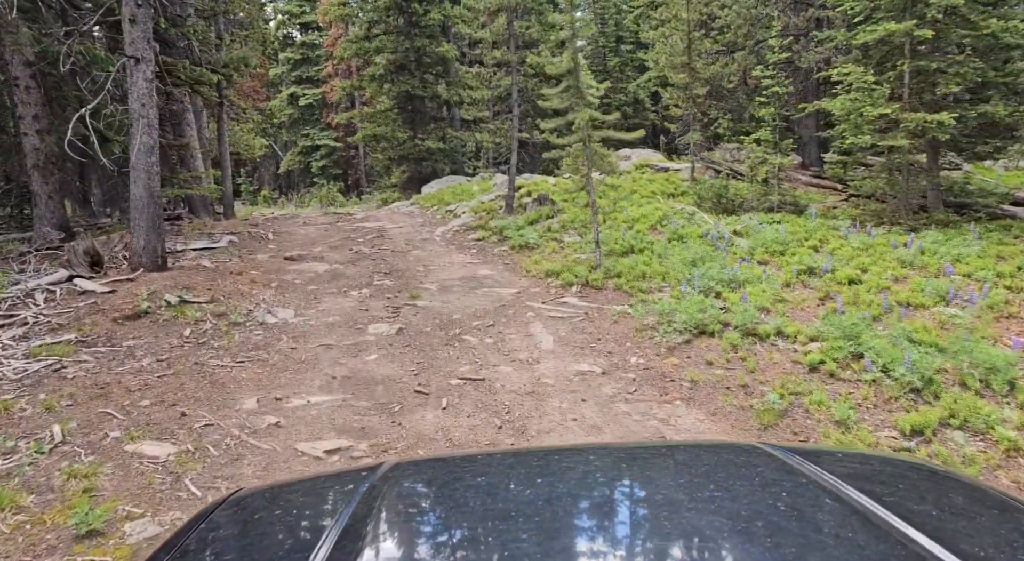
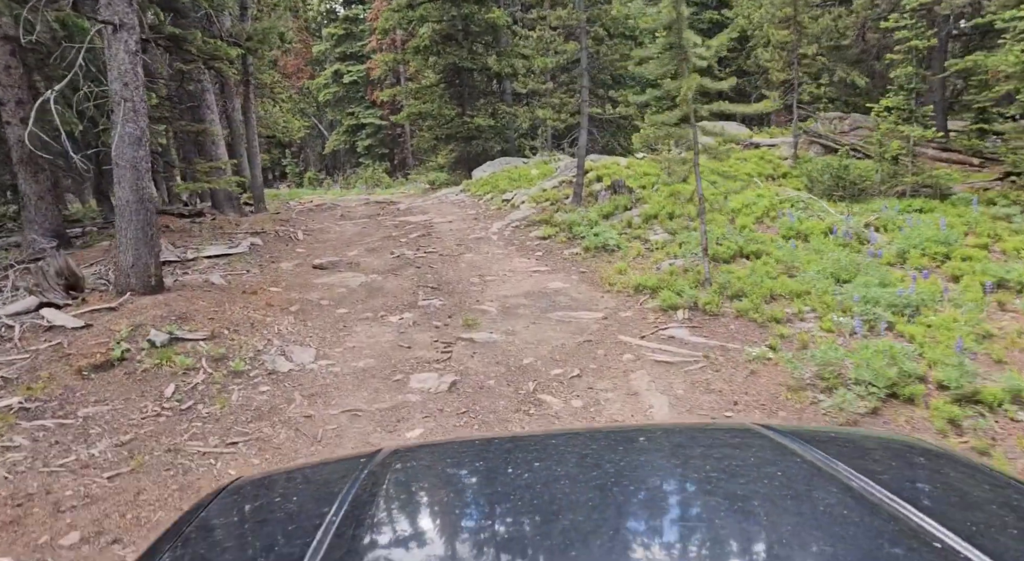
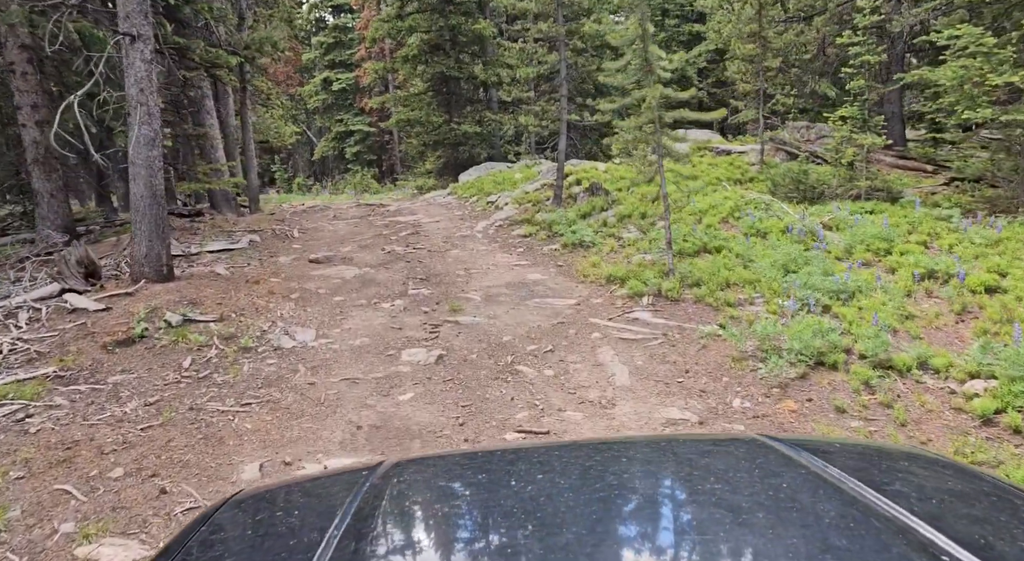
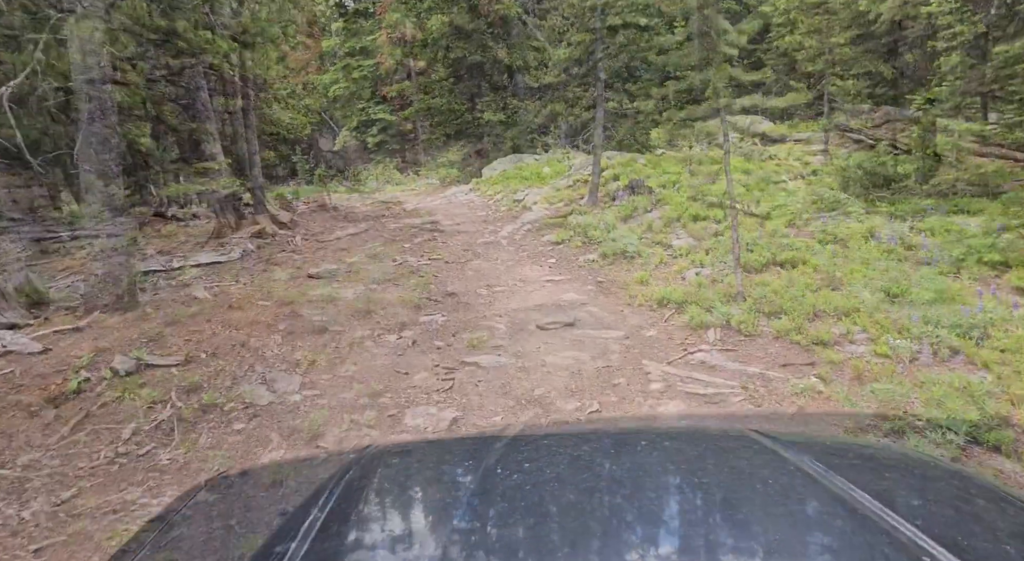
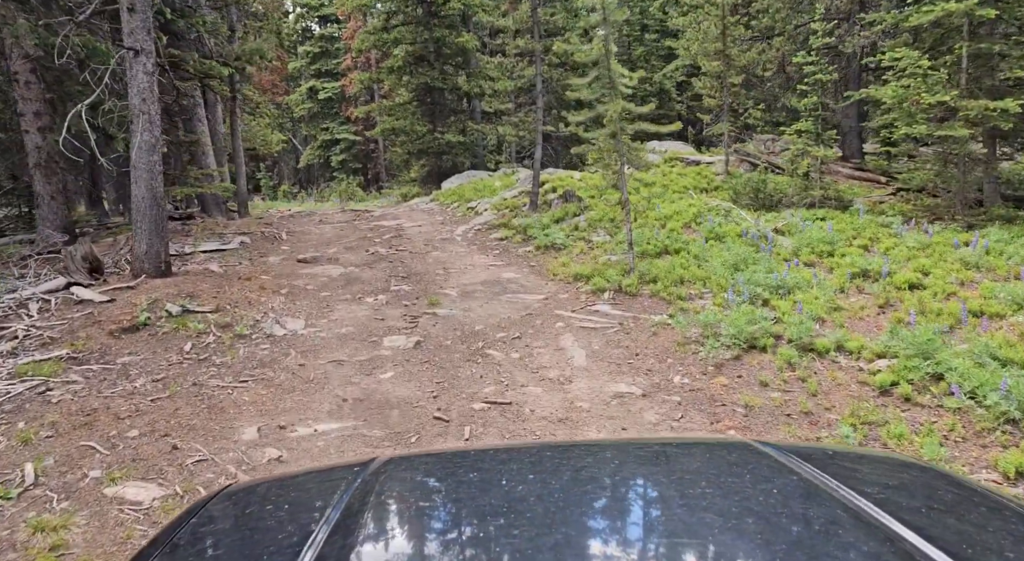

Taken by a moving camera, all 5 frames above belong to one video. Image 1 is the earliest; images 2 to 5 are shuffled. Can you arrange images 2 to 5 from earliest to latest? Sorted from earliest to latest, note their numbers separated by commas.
5, 3, 2, 4
